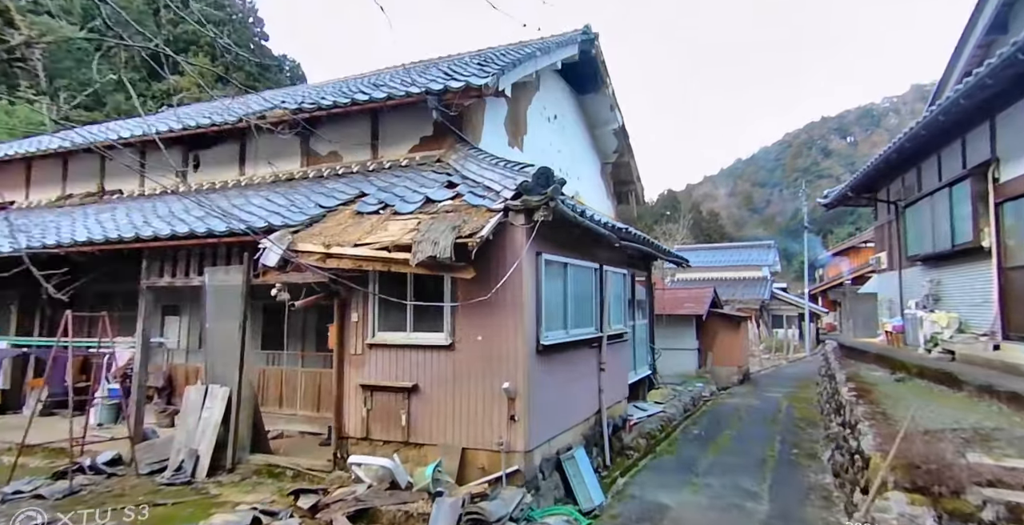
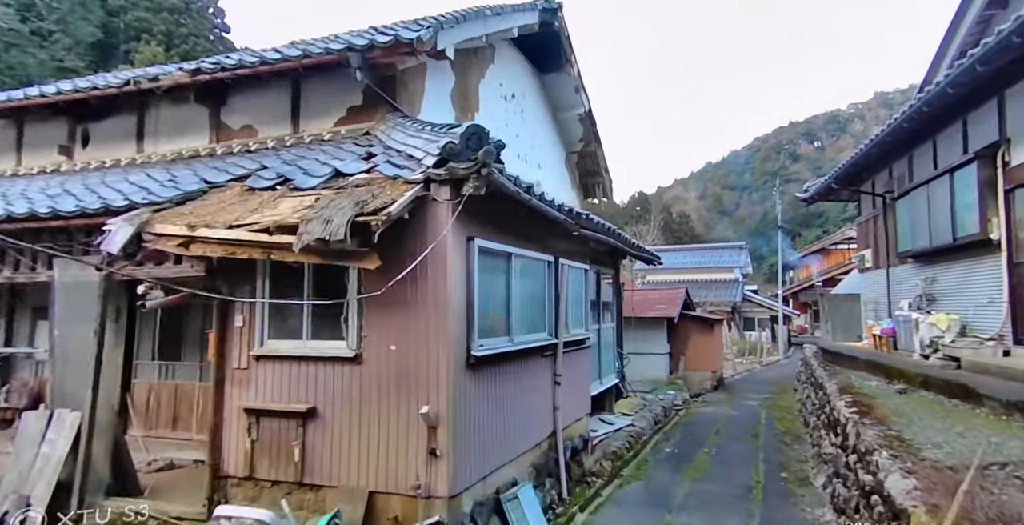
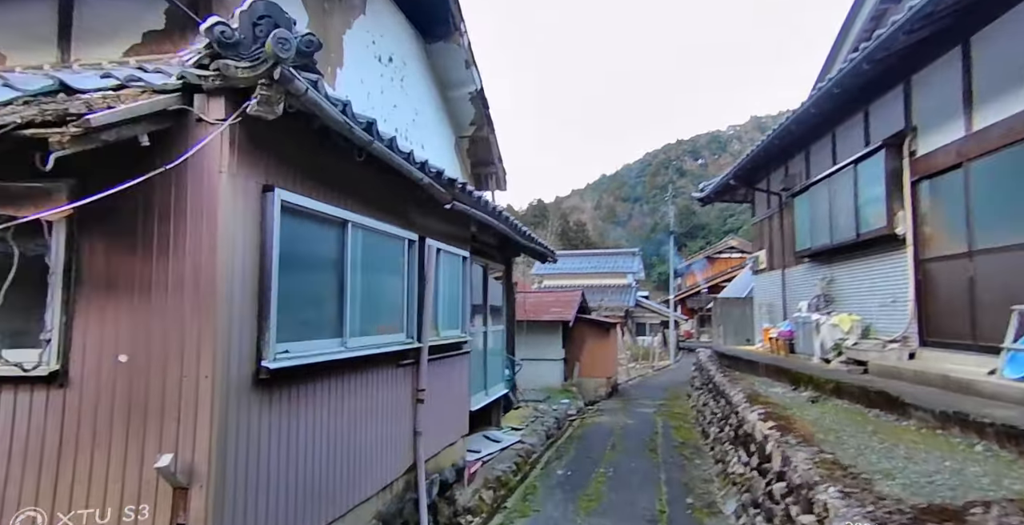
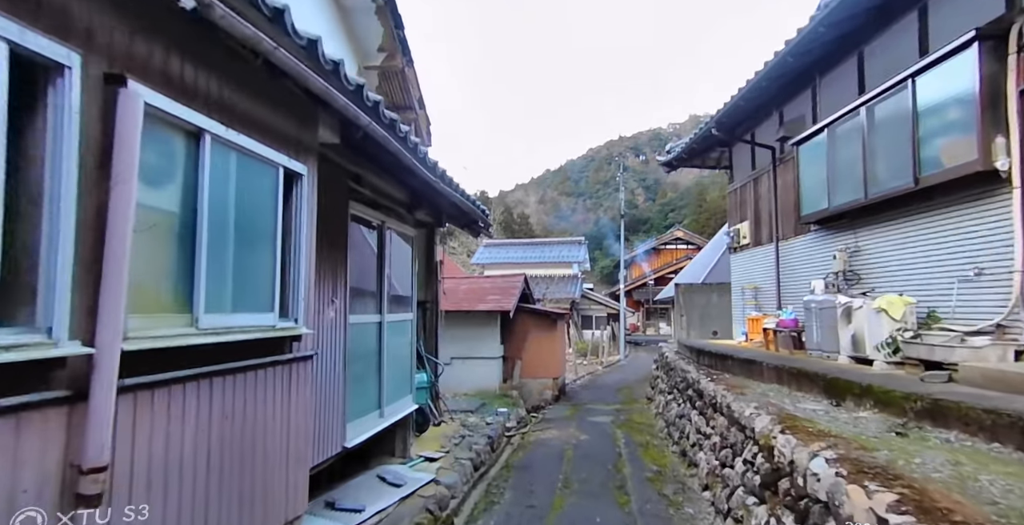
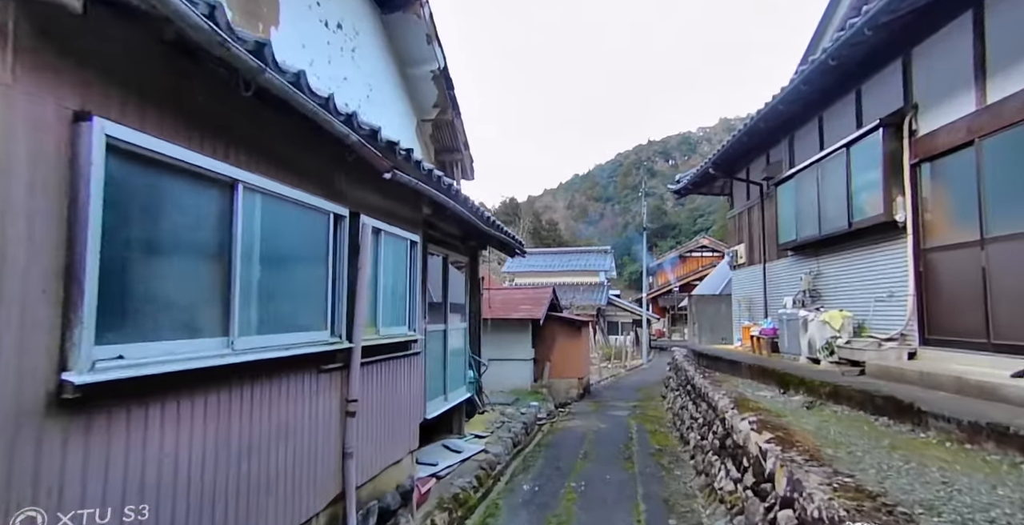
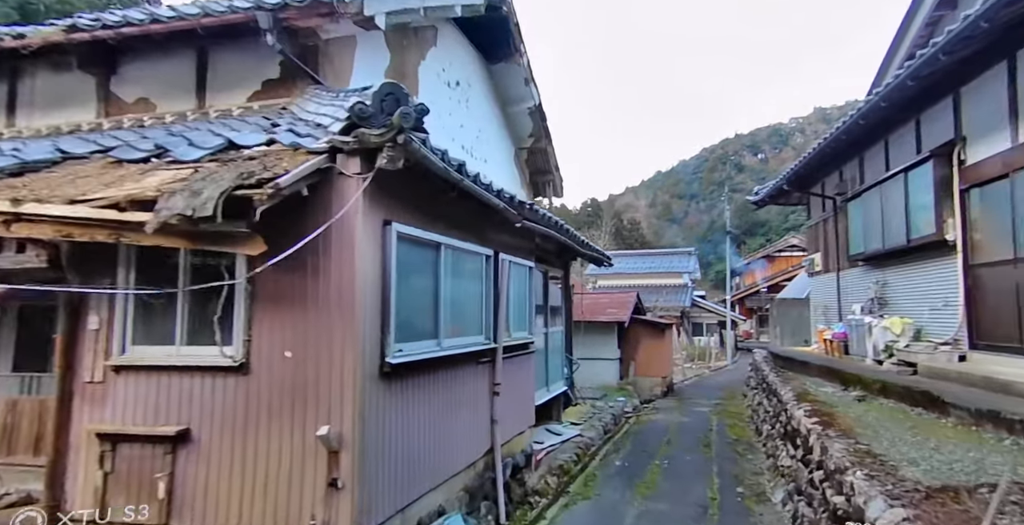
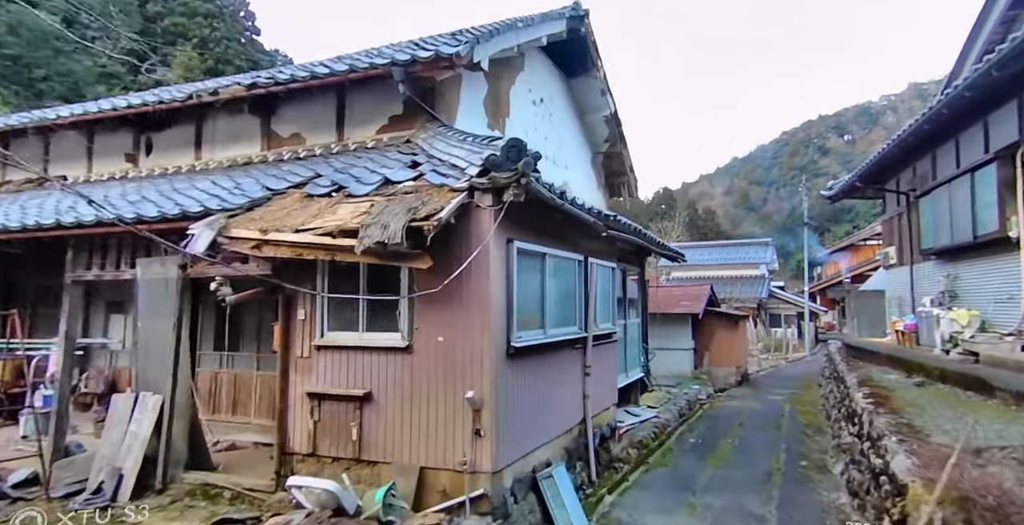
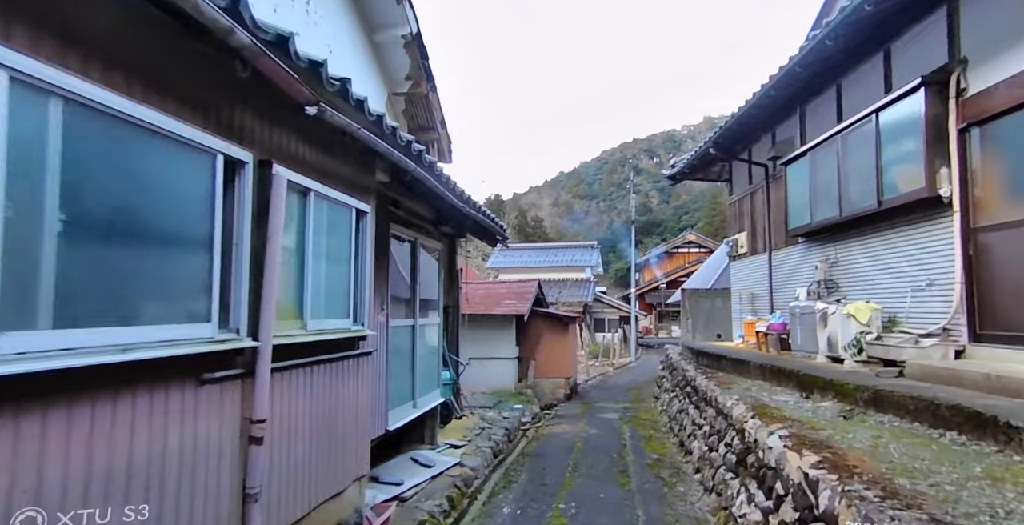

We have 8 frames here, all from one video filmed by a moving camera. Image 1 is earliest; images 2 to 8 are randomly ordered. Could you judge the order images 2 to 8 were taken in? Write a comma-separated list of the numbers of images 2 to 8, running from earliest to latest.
7, 2, 6, 3, 5, 8, 4
